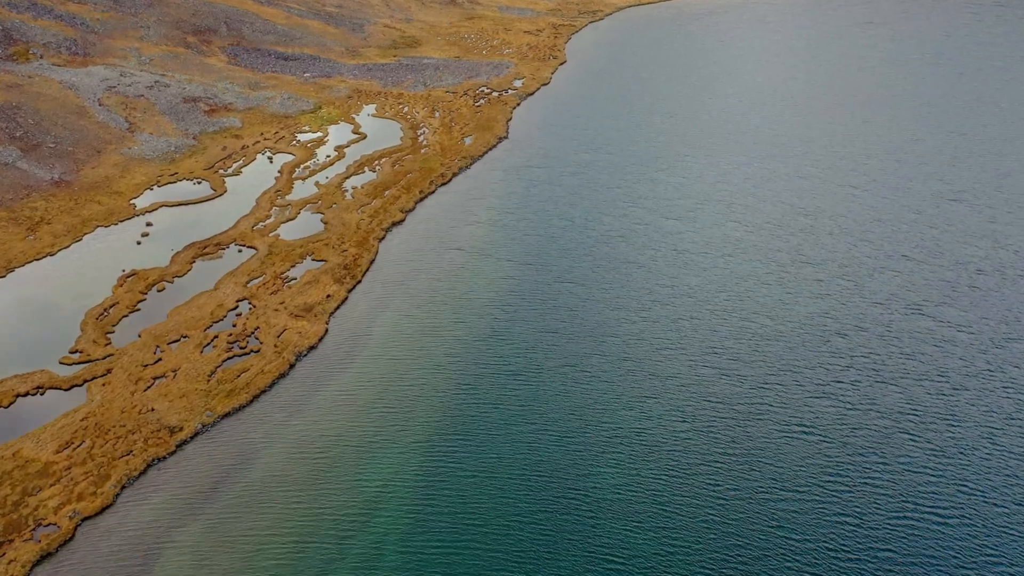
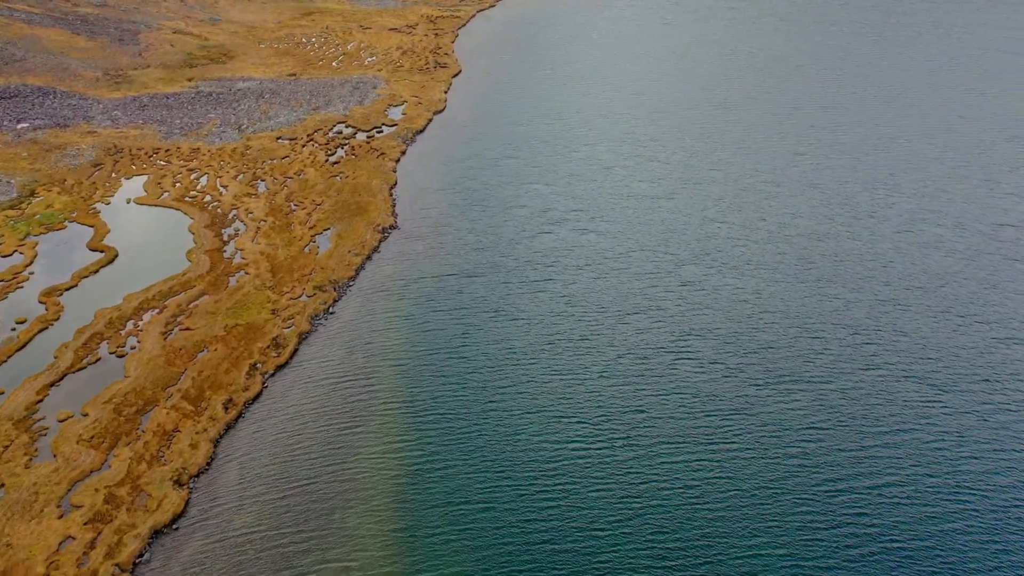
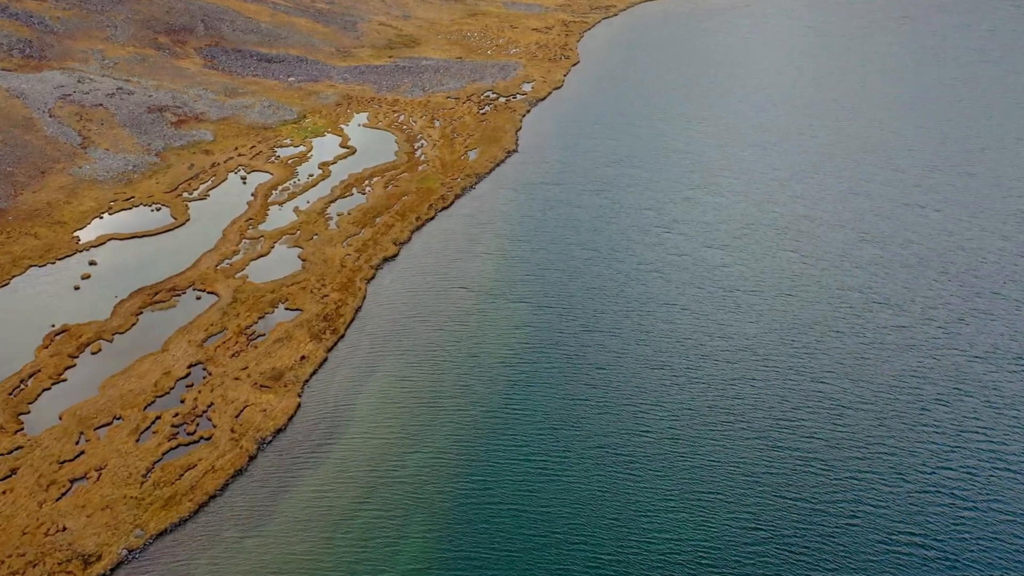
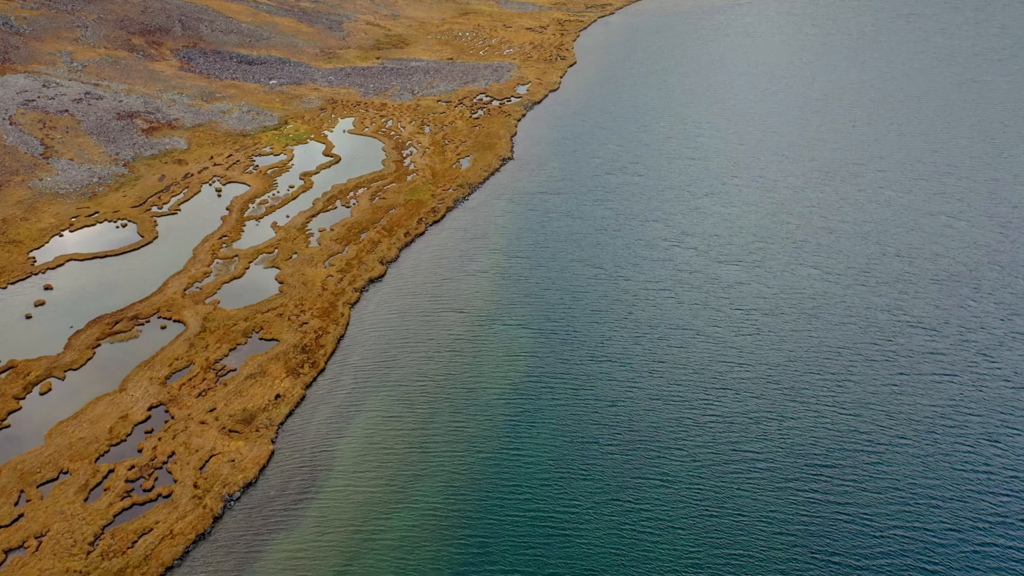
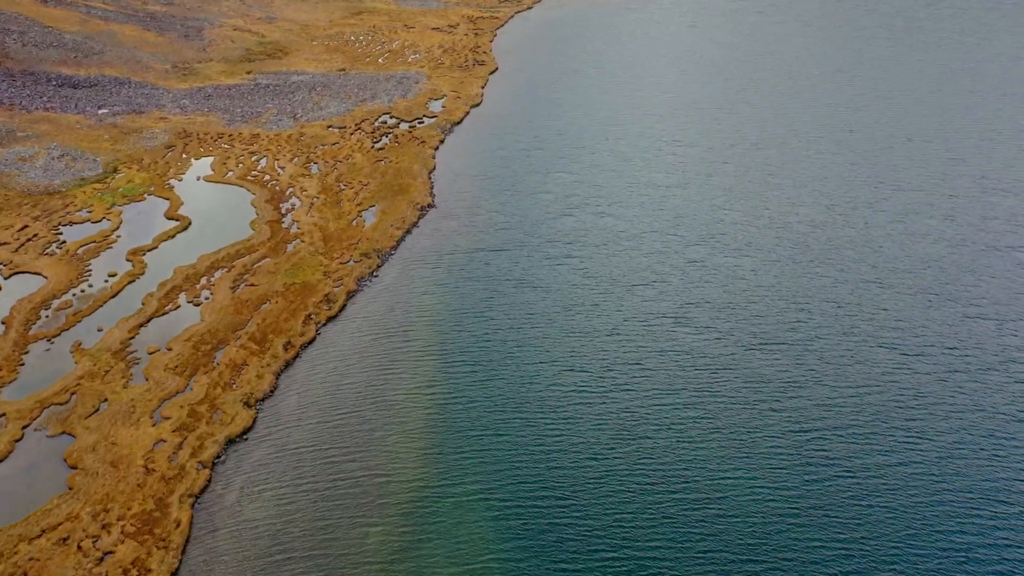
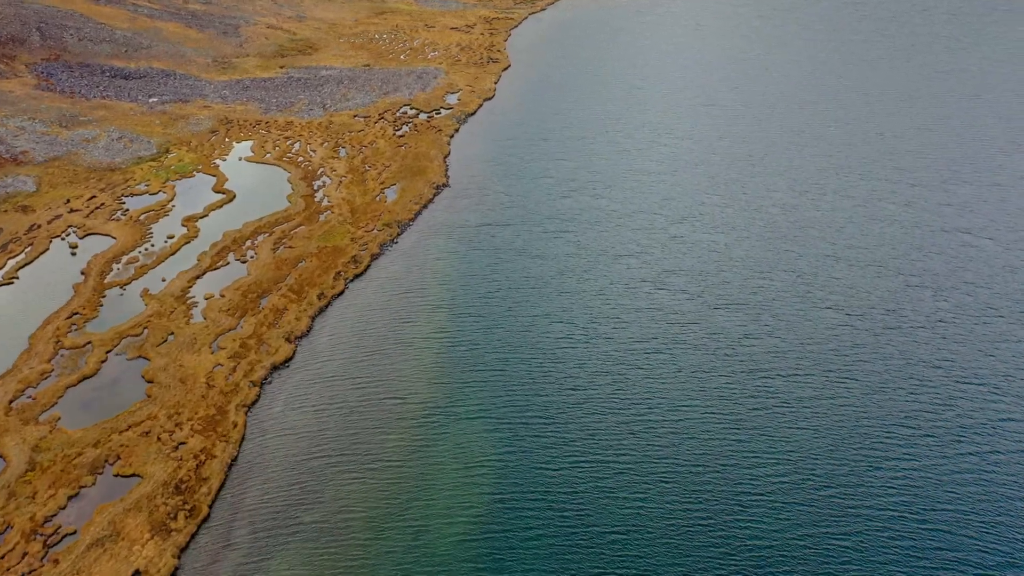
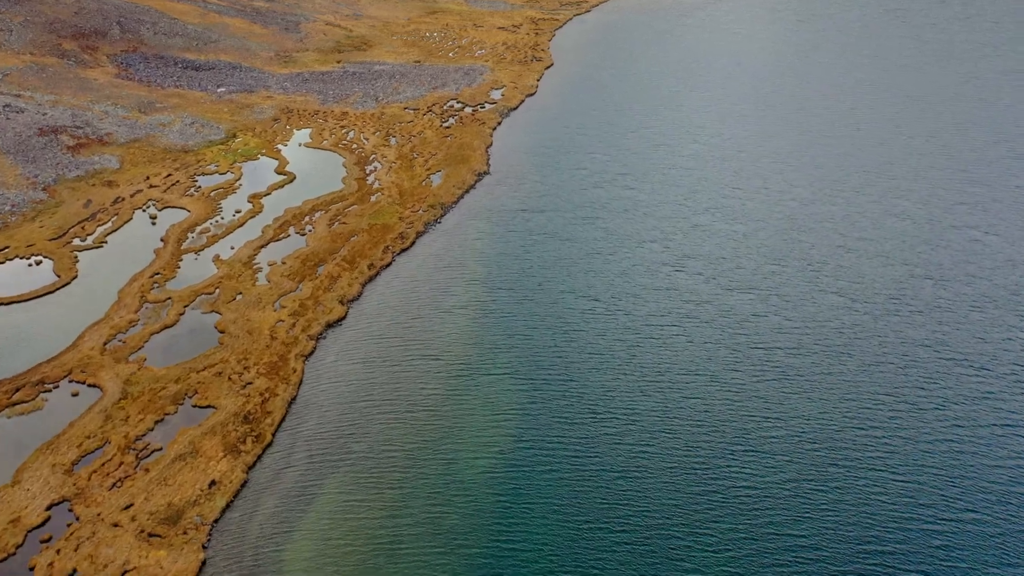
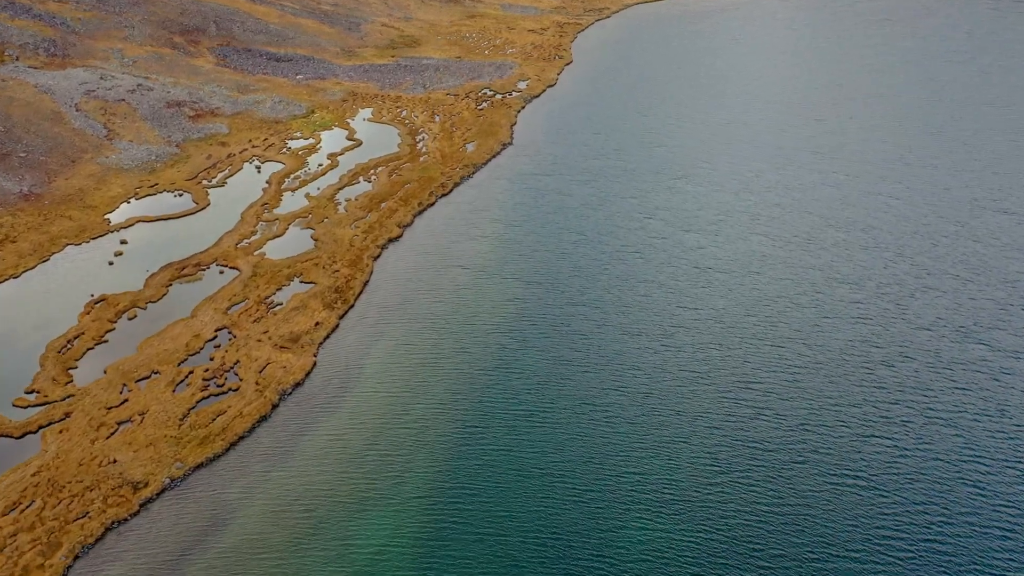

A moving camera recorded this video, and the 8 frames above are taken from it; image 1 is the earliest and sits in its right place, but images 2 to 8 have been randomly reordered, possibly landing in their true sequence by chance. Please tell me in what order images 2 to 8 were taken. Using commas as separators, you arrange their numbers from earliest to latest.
8, 3, 4, 7, 6, 5, 2
